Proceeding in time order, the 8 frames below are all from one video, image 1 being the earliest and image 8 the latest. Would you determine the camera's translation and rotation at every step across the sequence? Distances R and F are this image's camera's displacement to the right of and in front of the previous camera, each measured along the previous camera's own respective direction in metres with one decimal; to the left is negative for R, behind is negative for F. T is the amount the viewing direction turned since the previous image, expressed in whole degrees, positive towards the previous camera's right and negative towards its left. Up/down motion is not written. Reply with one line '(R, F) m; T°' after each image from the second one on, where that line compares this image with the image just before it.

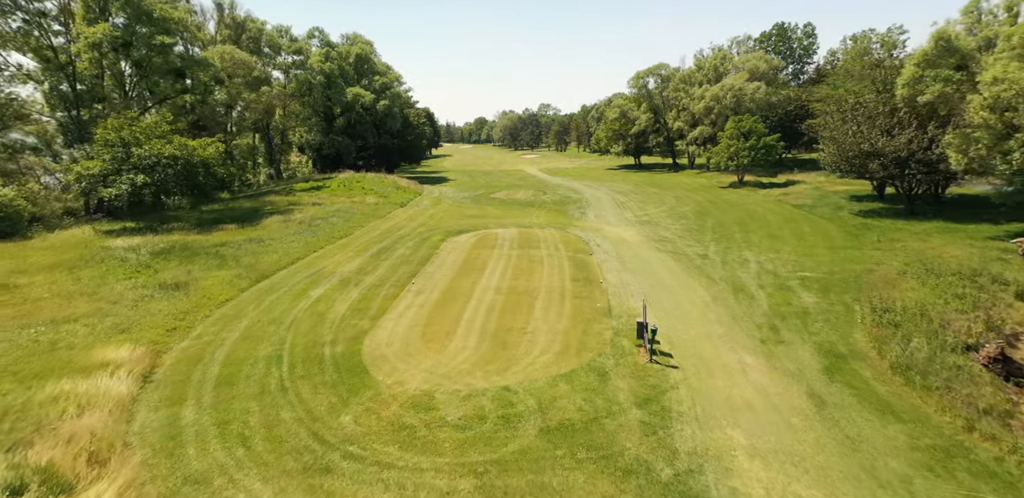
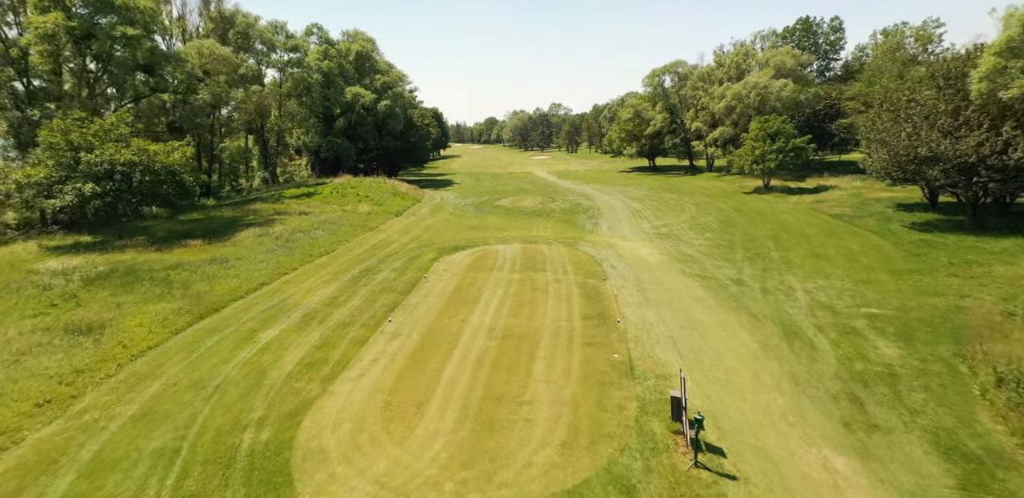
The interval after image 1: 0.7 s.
(+0.3, +3.4) m; -1°
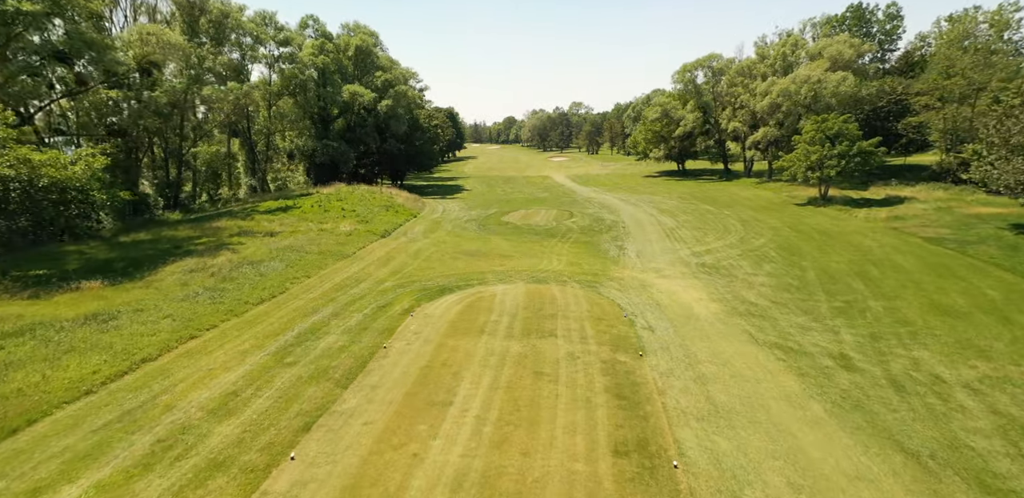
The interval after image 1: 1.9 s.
(+0.5, +6.4) m; -2°
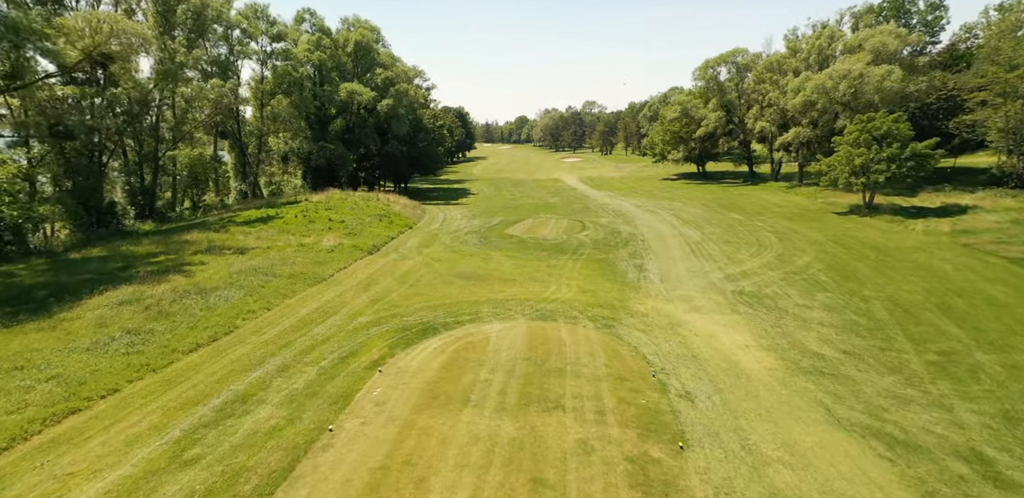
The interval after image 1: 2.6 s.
(+0.4, +4.0) m; -1°
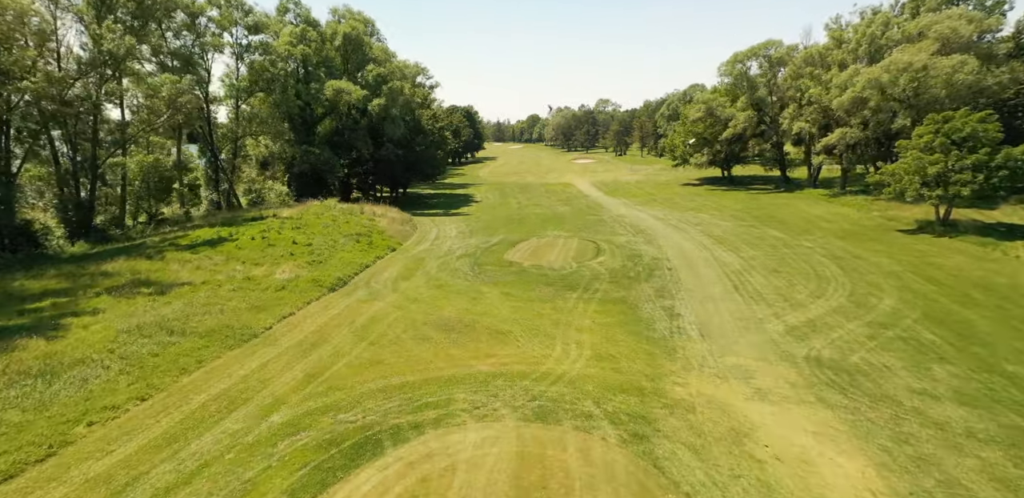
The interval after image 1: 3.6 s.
(+0.6, +6.1) m; -1°
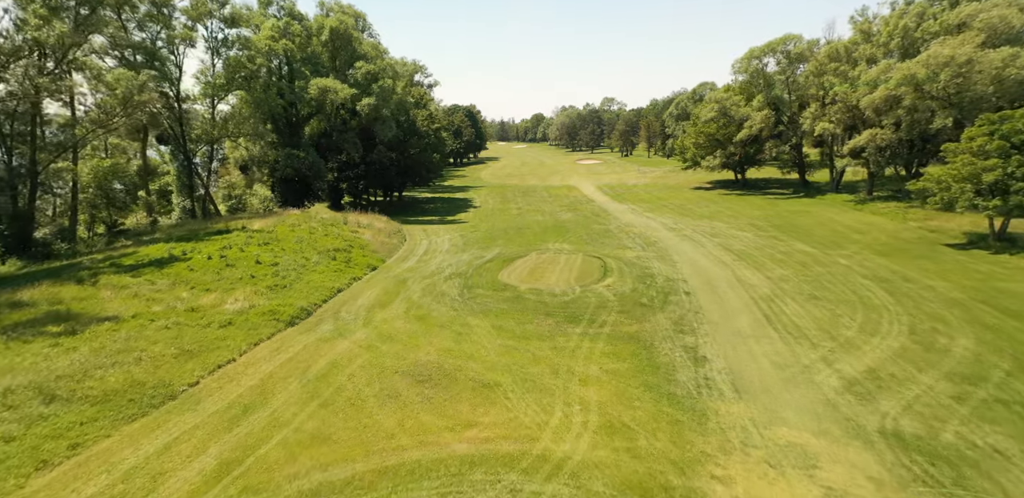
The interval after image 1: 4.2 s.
(+0.4, +3.8) m; 0°
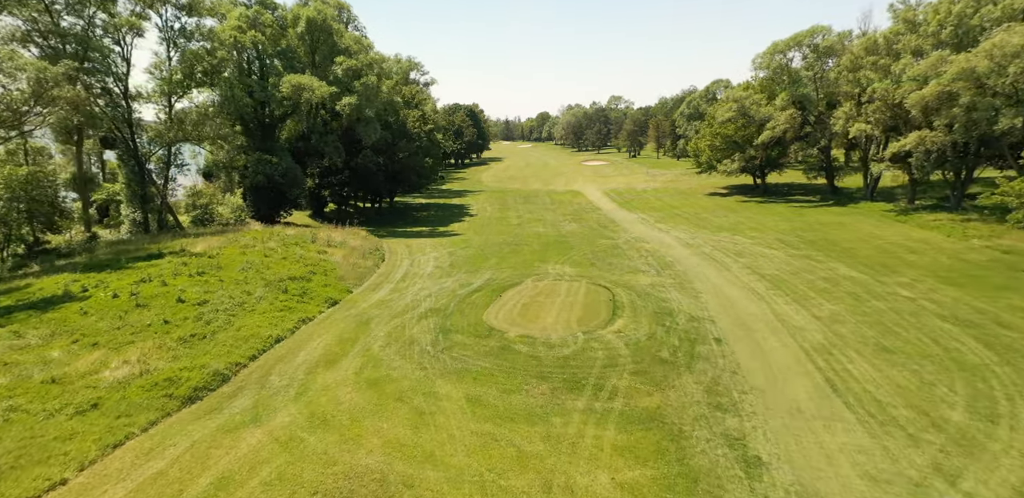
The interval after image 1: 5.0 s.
(+0.6, +5.4) m; -1°
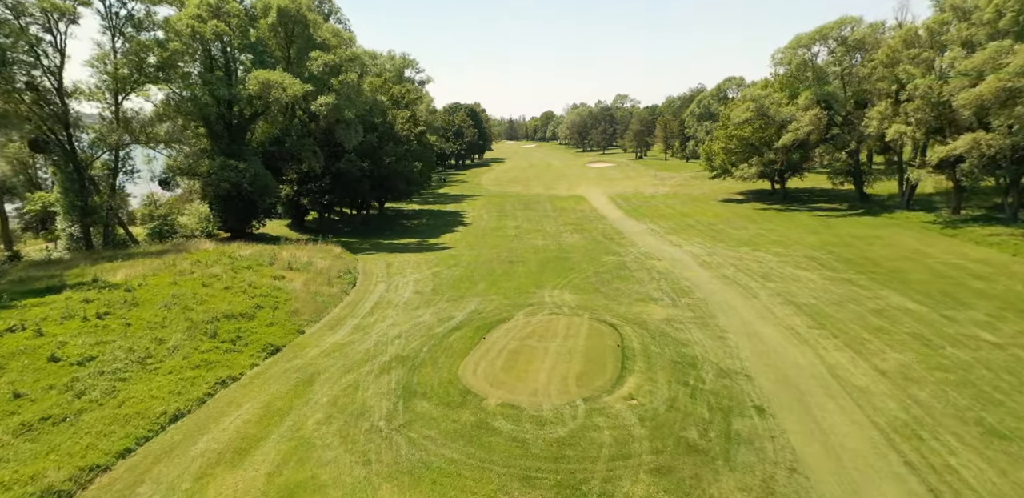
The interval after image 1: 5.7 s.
(+0.7, +4.9) m; 0°
